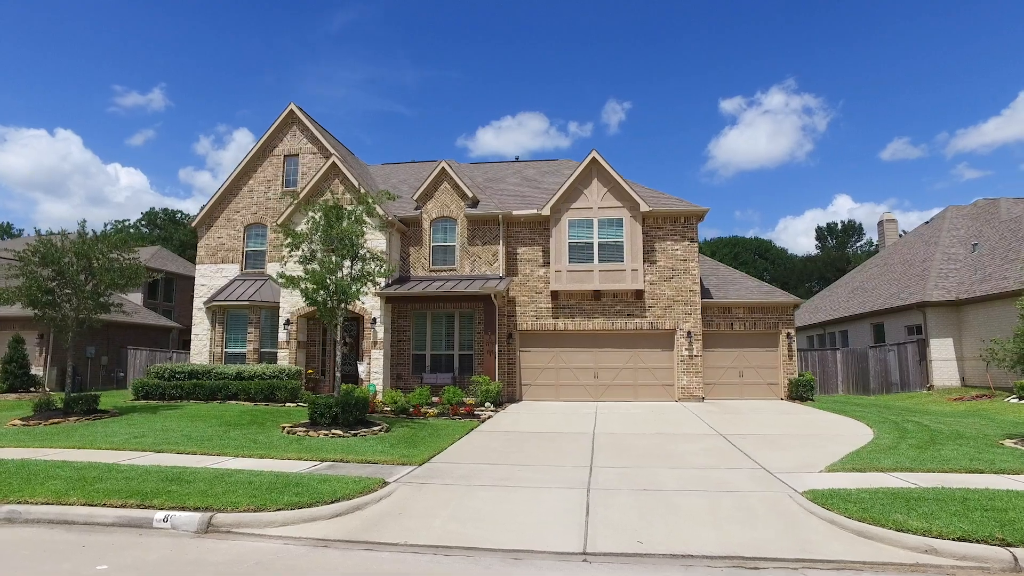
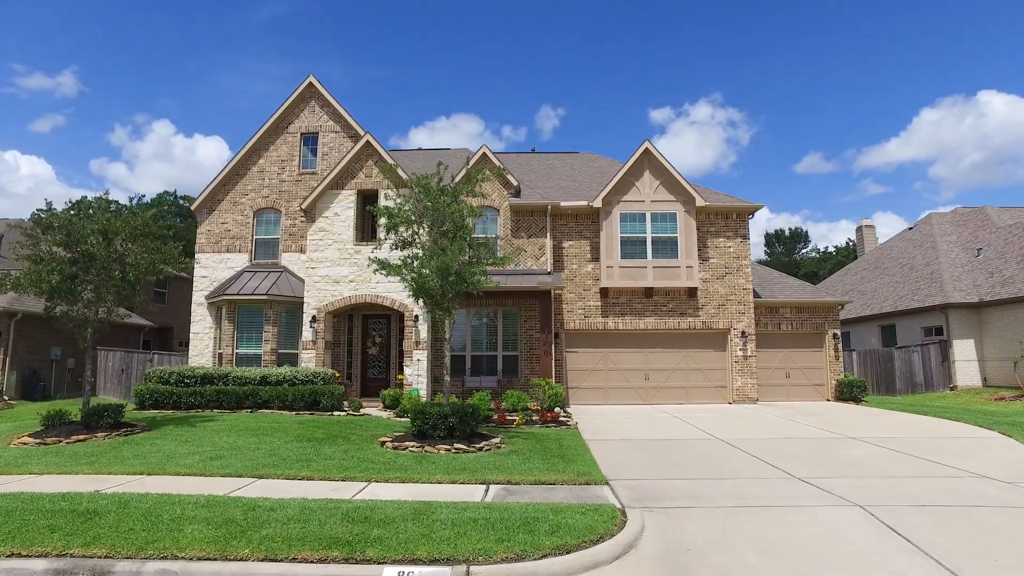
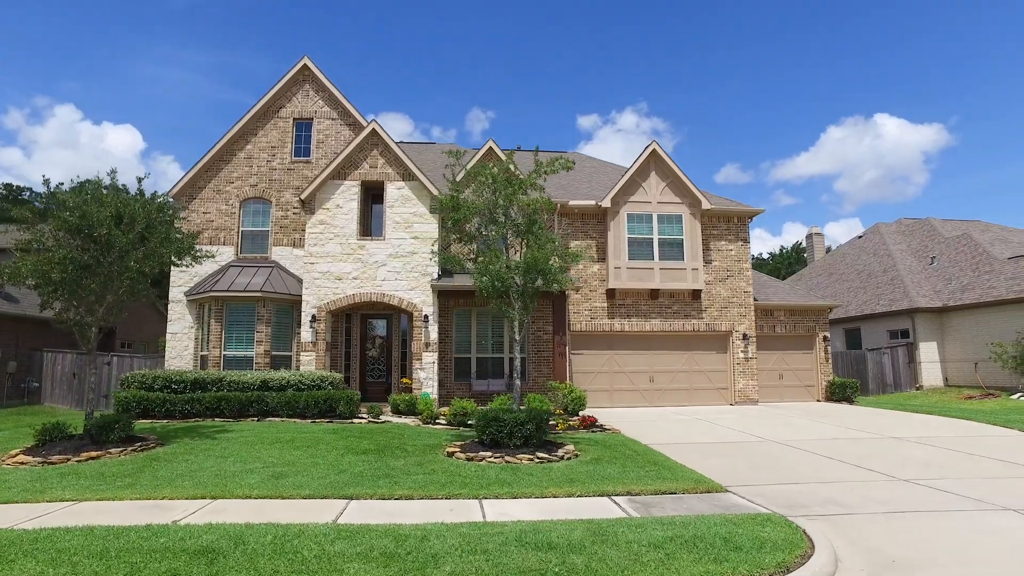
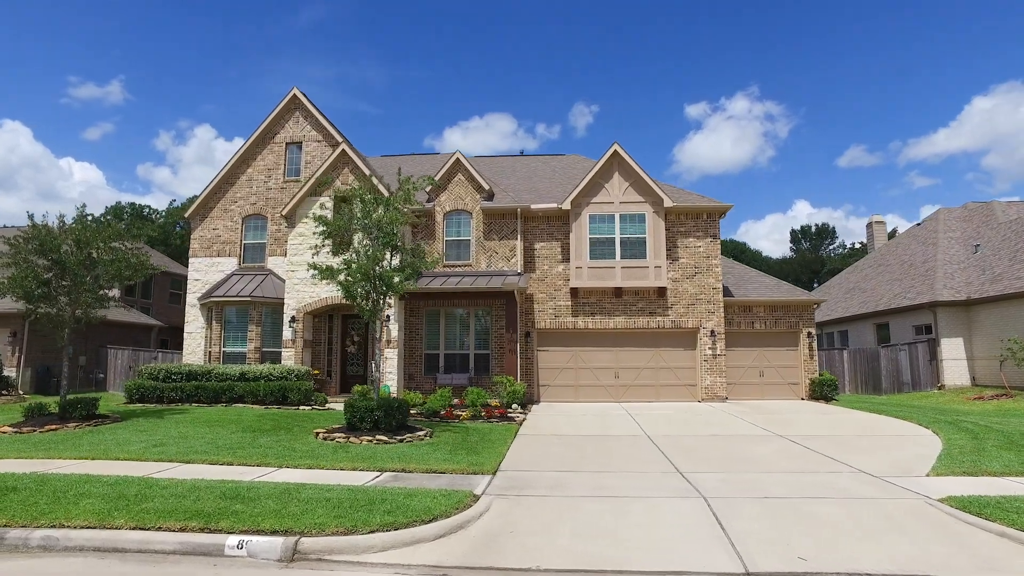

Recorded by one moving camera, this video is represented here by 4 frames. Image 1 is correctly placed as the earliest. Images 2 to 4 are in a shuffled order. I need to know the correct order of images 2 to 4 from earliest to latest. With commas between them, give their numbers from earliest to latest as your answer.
4, 2, 3
